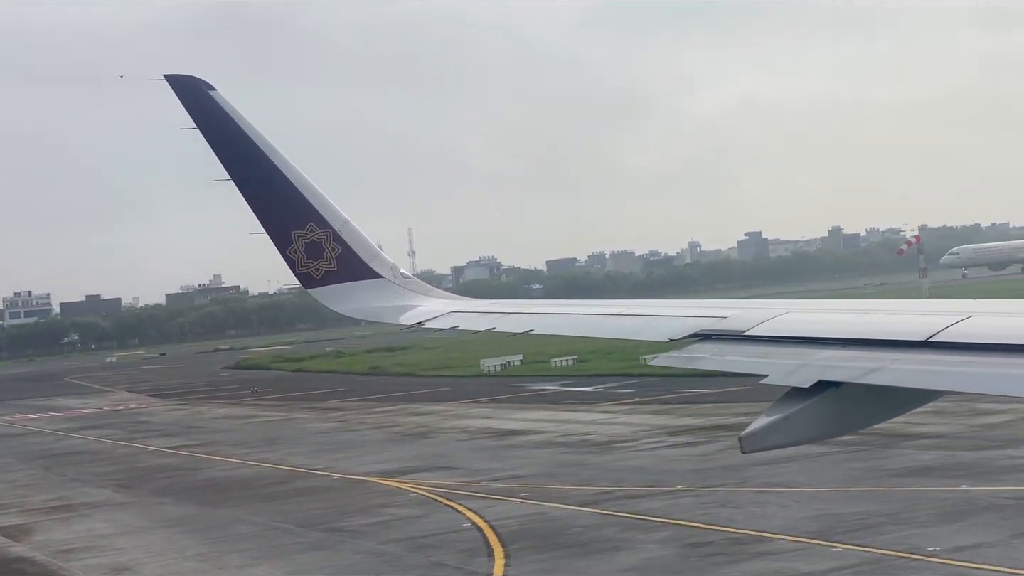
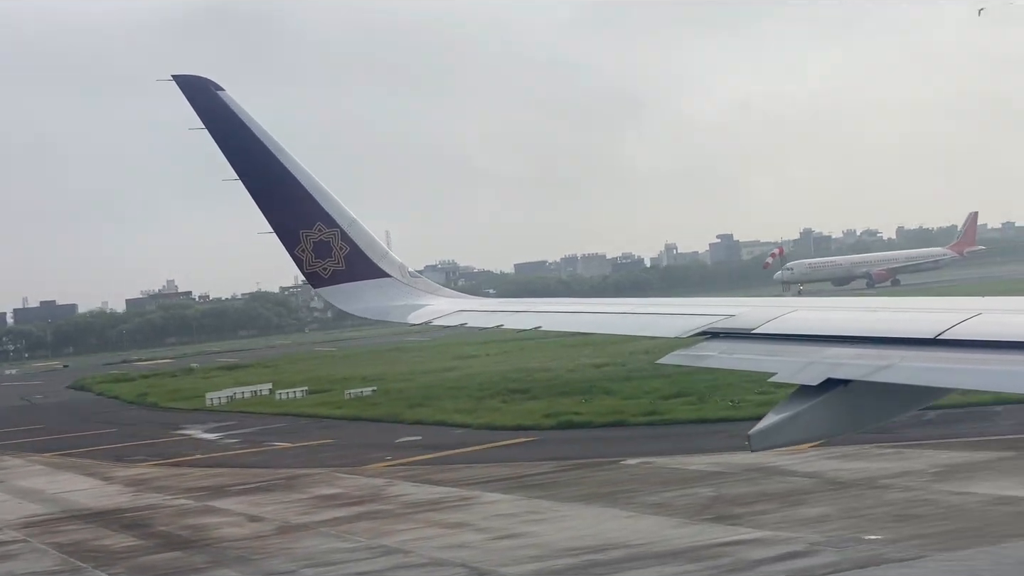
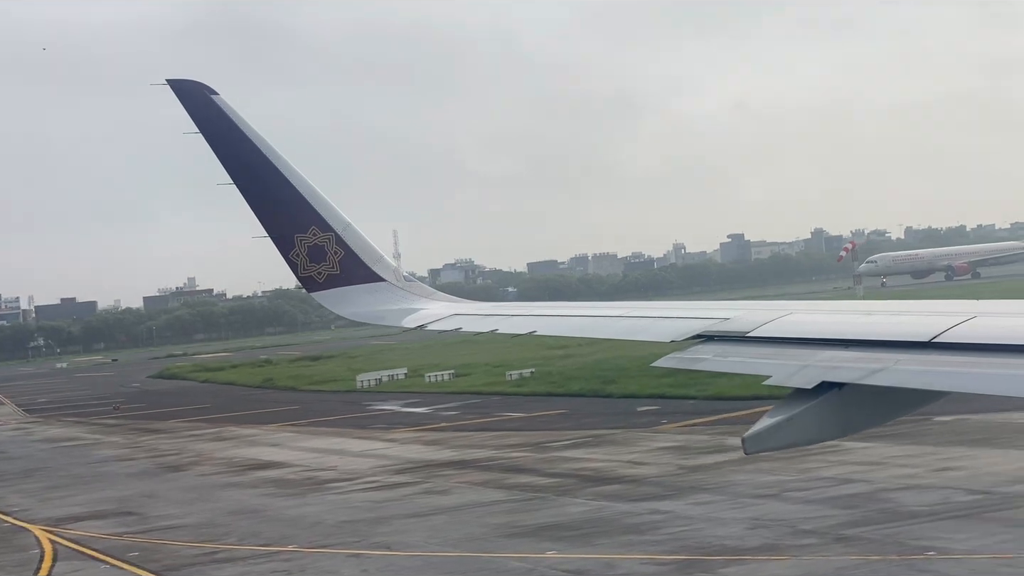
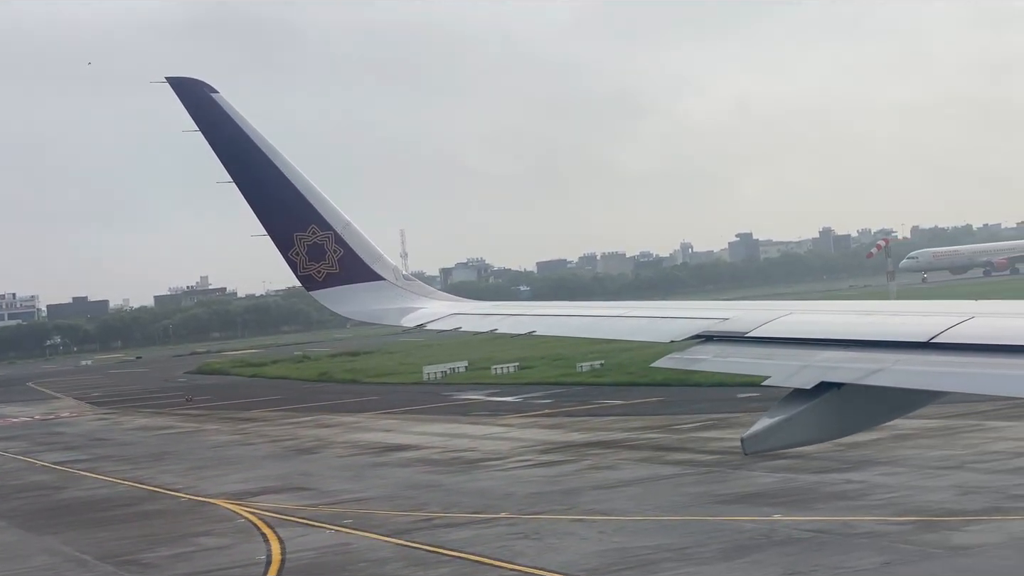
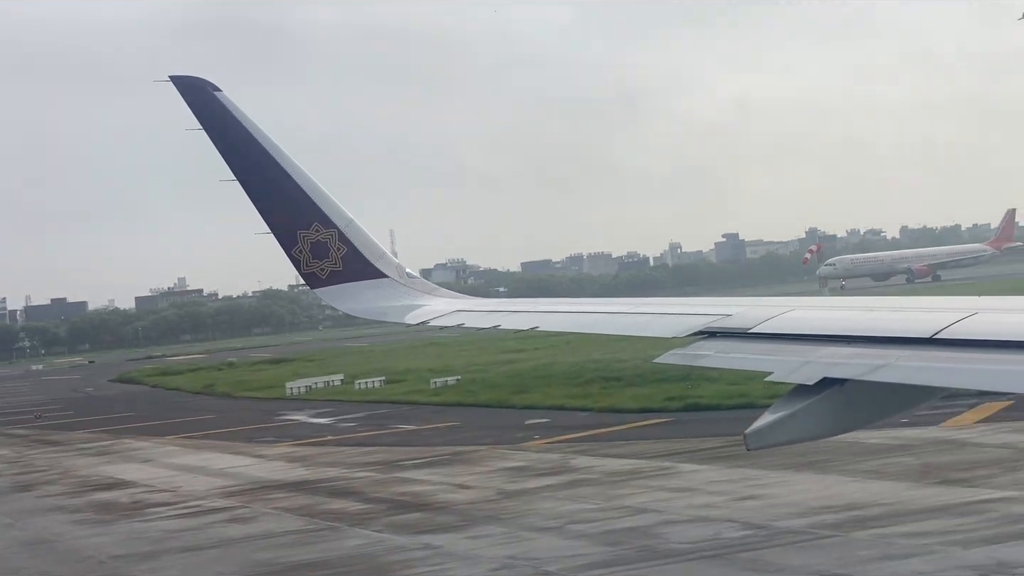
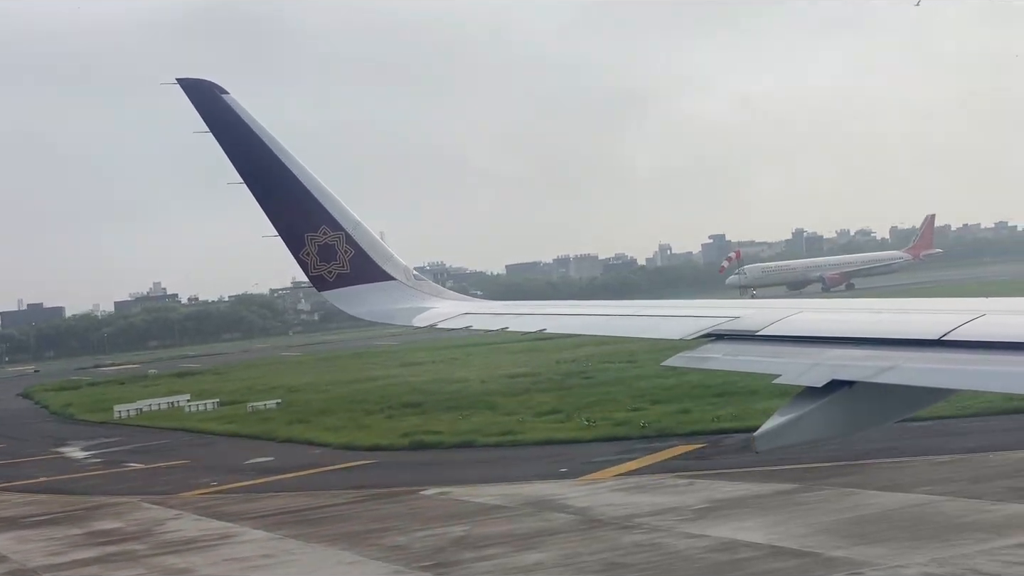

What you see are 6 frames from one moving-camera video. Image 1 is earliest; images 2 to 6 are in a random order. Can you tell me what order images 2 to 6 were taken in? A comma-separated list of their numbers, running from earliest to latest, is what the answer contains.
4, 3, 5, 2, 6
